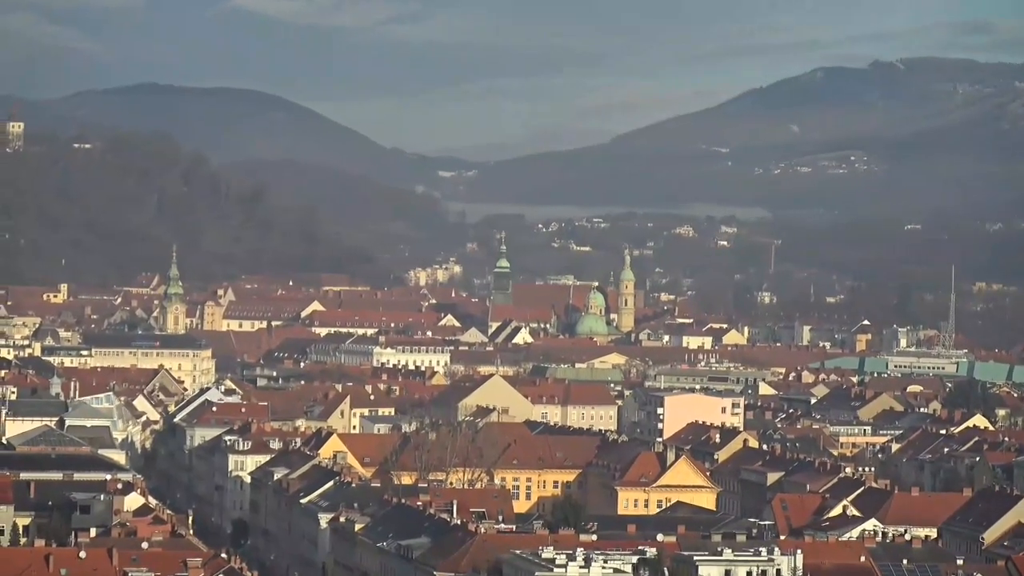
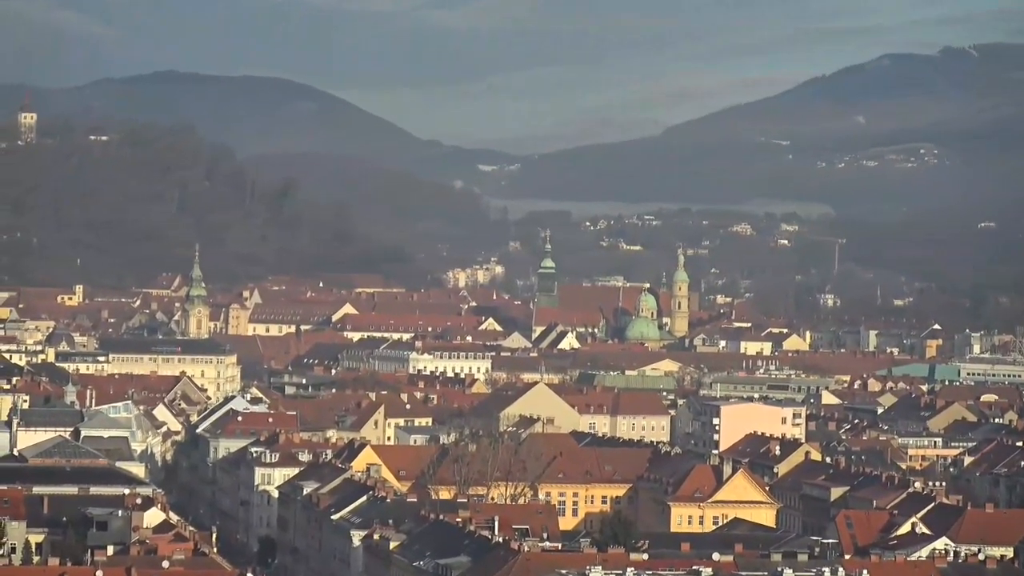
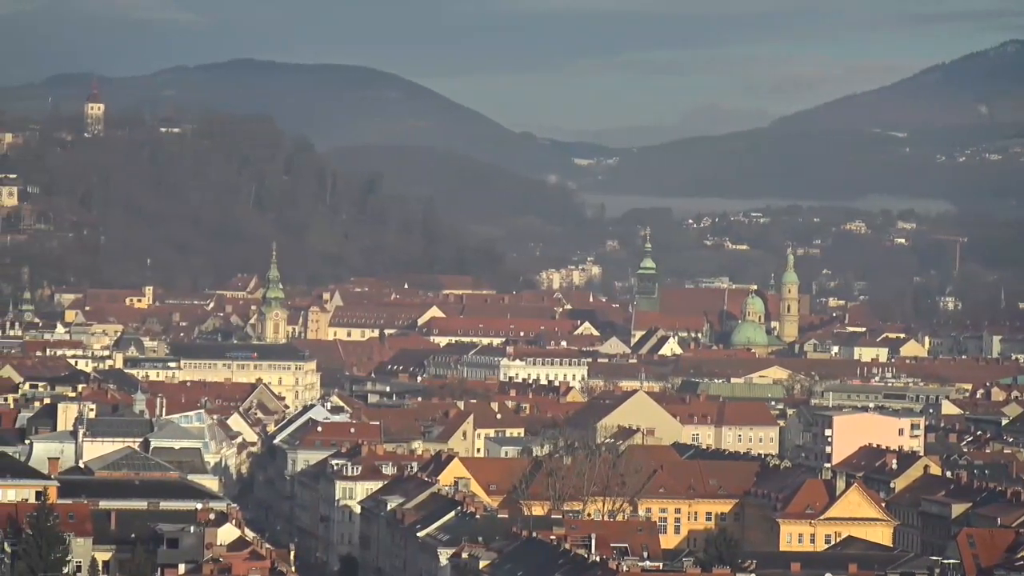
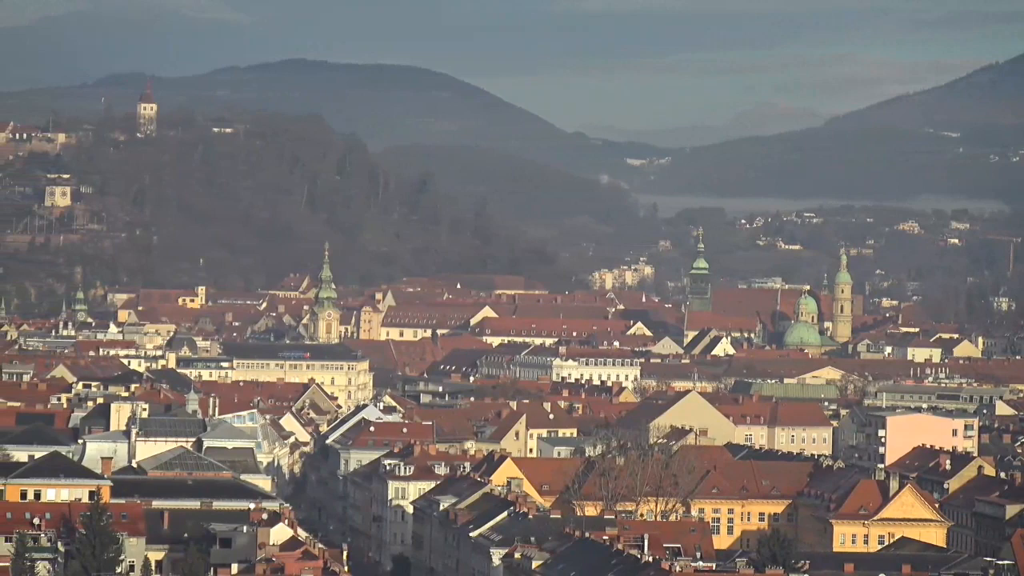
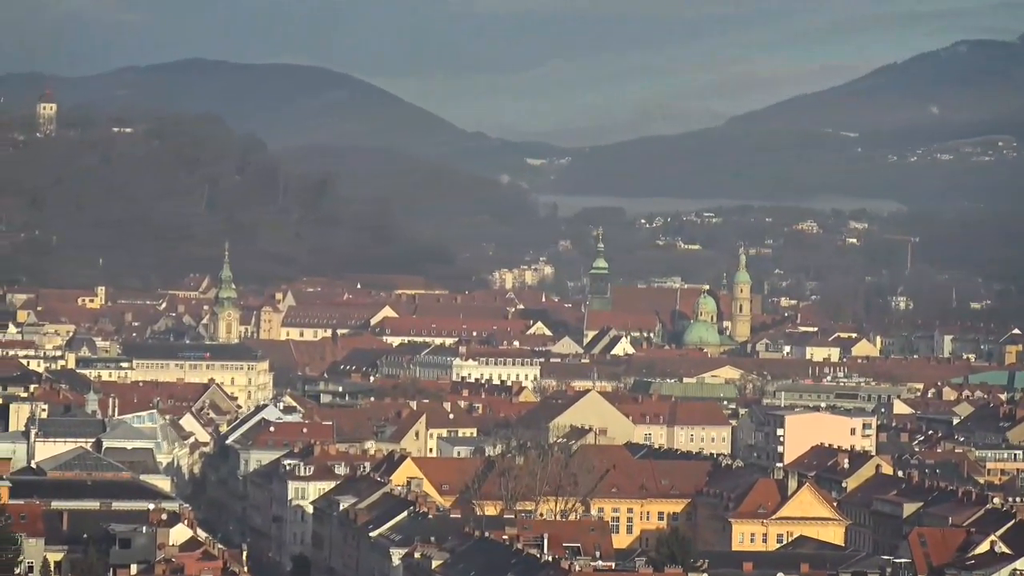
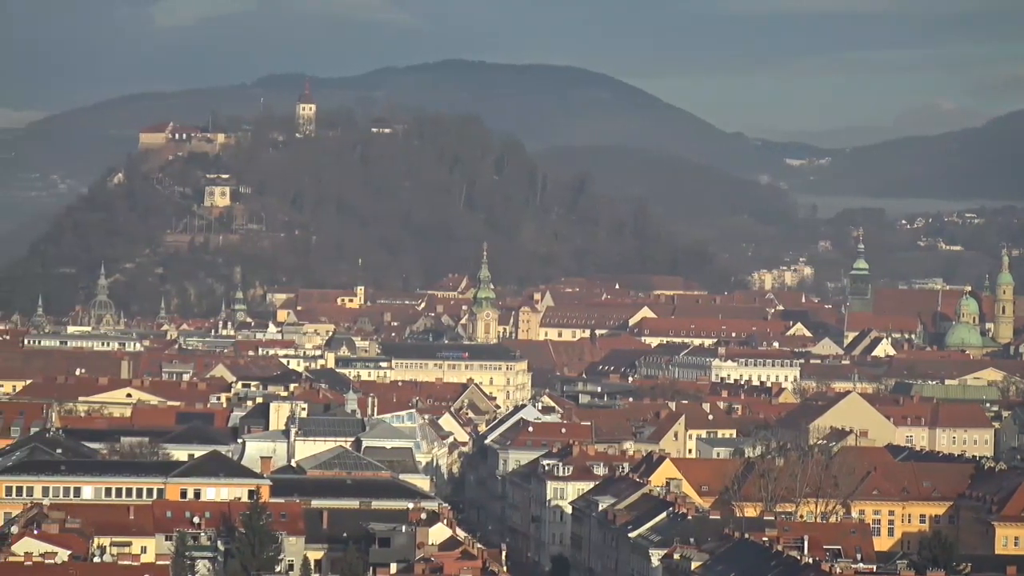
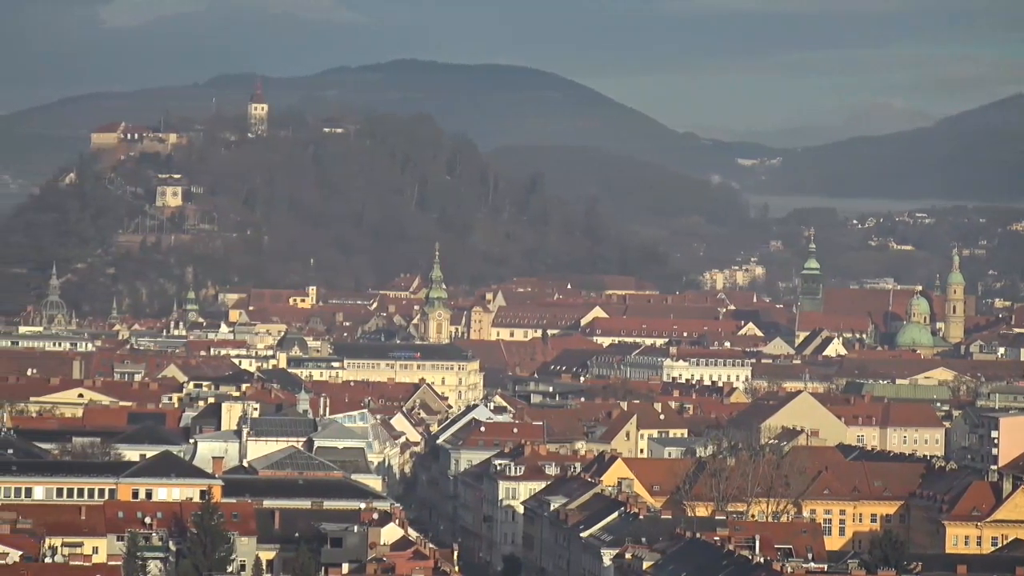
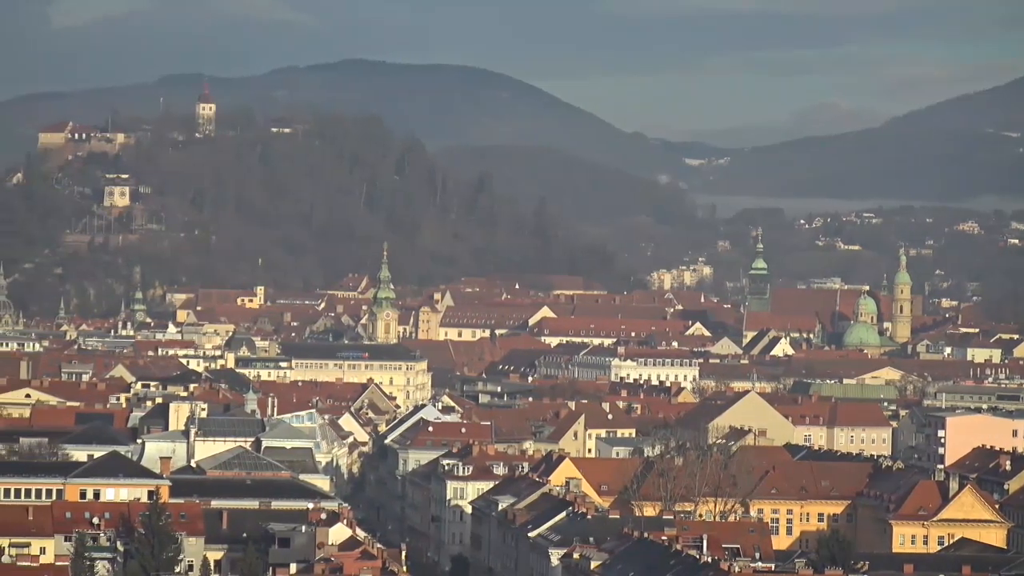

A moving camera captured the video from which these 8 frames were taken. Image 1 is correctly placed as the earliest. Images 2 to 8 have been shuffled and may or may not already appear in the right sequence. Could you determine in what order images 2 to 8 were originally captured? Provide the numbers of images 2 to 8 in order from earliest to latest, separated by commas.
2, 5, 3, 4, 8, 7, 6
